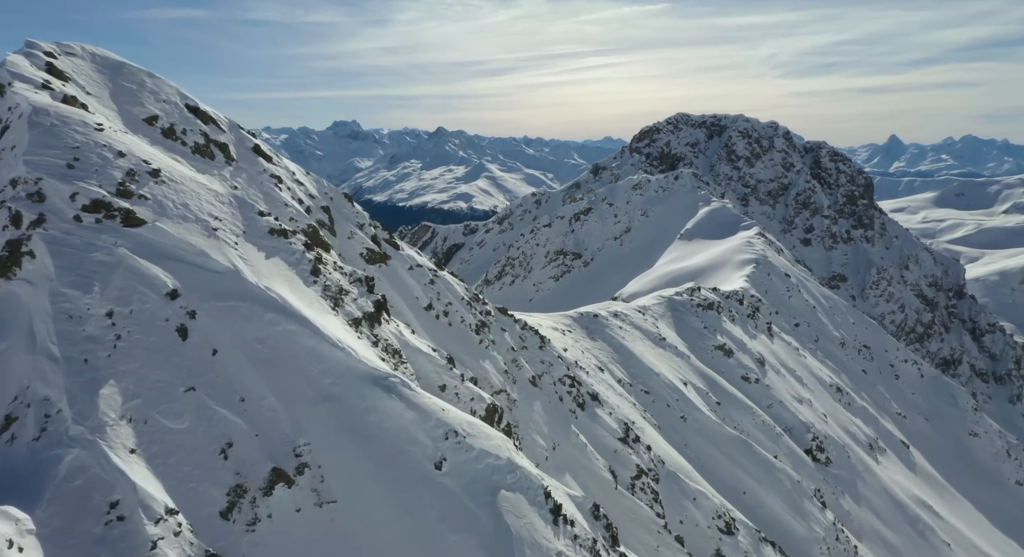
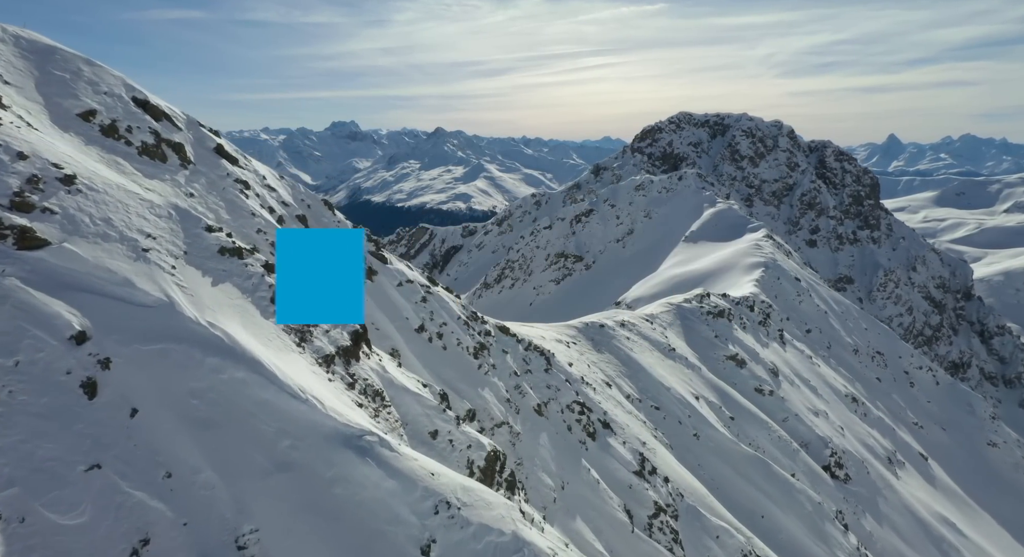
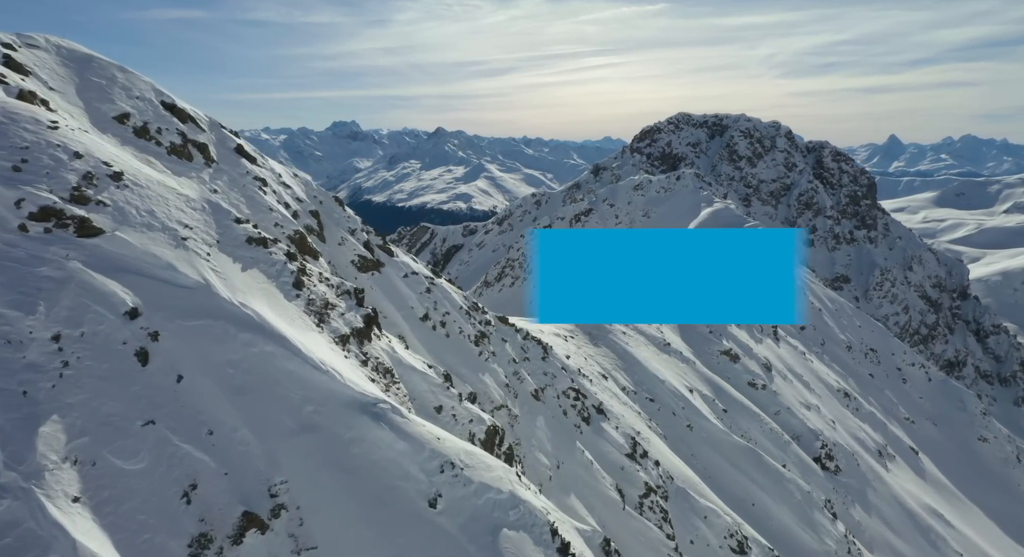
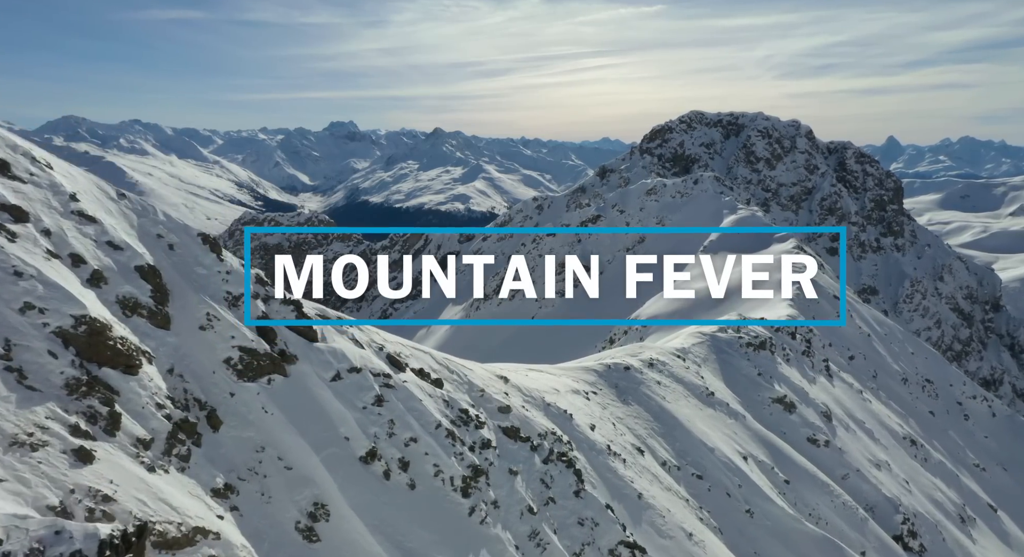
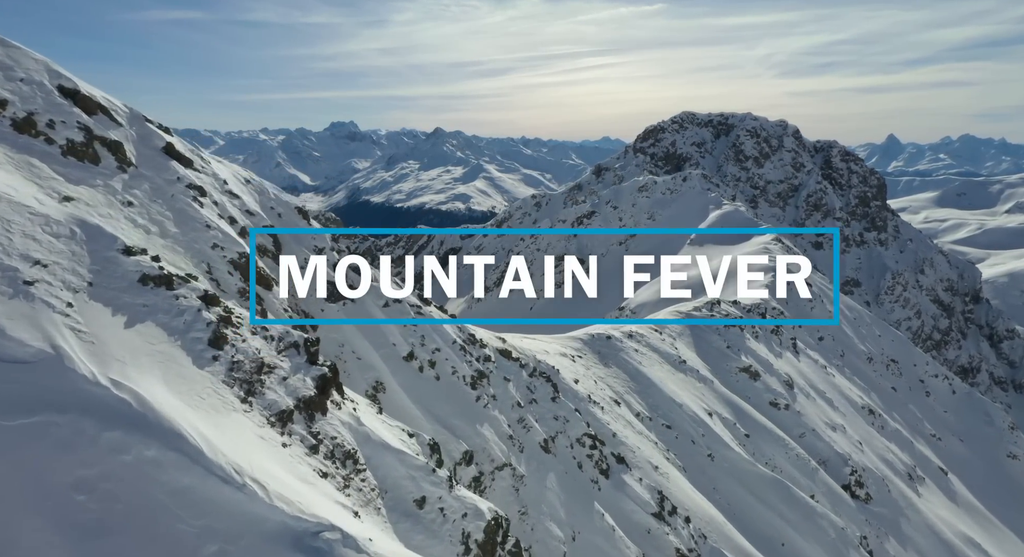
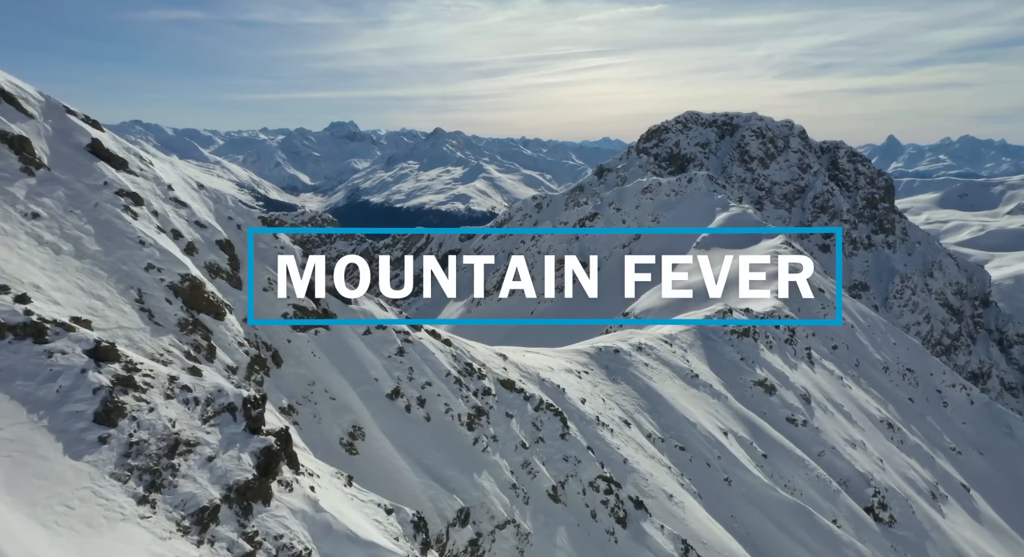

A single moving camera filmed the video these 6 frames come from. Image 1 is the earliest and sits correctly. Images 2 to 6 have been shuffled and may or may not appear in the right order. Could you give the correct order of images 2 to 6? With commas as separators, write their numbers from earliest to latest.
3, 2, 5, 6, 4
